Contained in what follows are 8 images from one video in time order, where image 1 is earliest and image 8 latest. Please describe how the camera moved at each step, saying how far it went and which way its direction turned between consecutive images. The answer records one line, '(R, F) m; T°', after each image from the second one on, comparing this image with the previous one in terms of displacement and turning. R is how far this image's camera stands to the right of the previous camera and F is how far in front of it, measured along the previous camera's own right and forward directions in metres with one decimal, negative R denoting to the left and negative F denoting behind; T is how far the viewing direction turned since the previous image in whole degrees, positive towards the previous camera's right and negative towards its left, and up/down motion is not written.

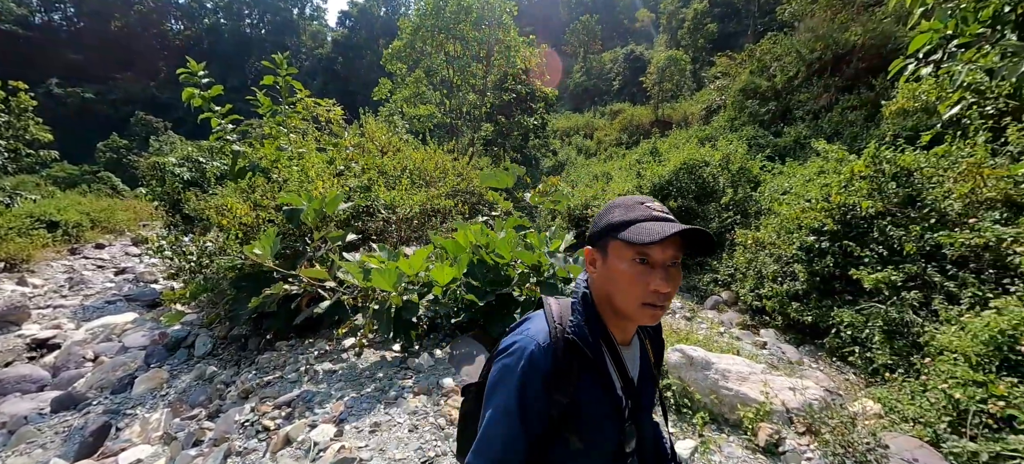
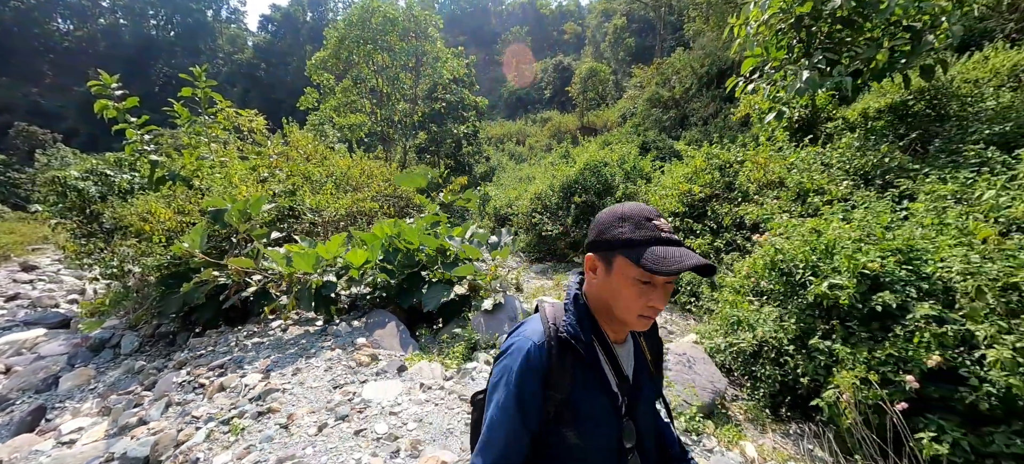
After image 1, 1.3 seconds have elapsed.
(+0.4, -0.7) m; +8°
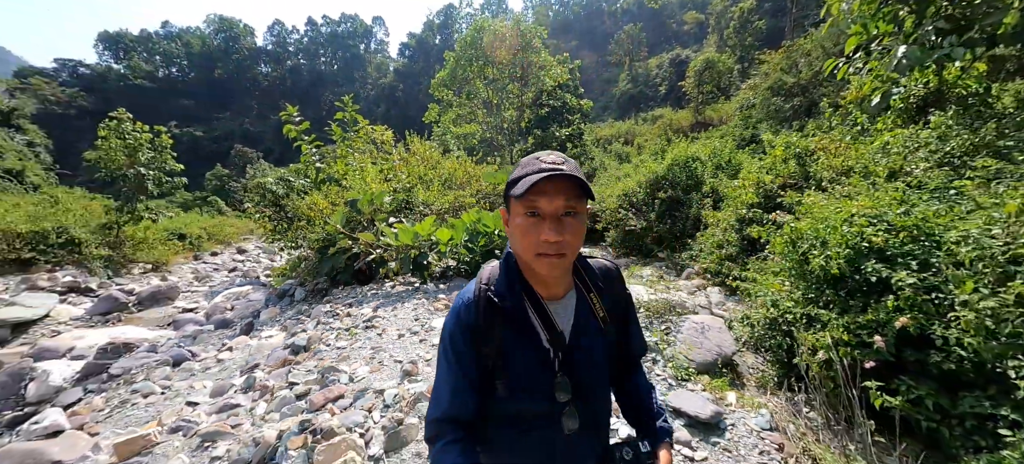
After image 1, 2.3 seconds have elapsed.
(+0.6, -0.6) m; -16°
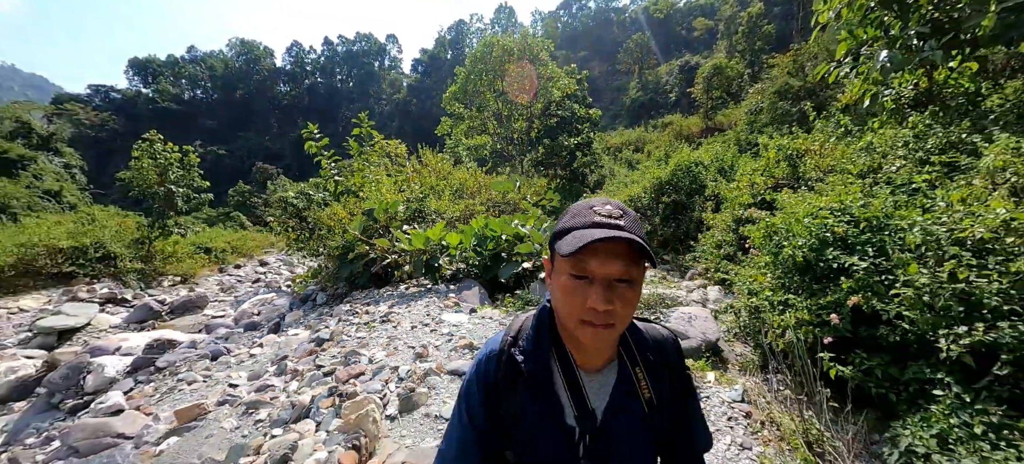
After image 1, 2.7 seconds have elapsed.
(+0.1, -0.3) m; -2°
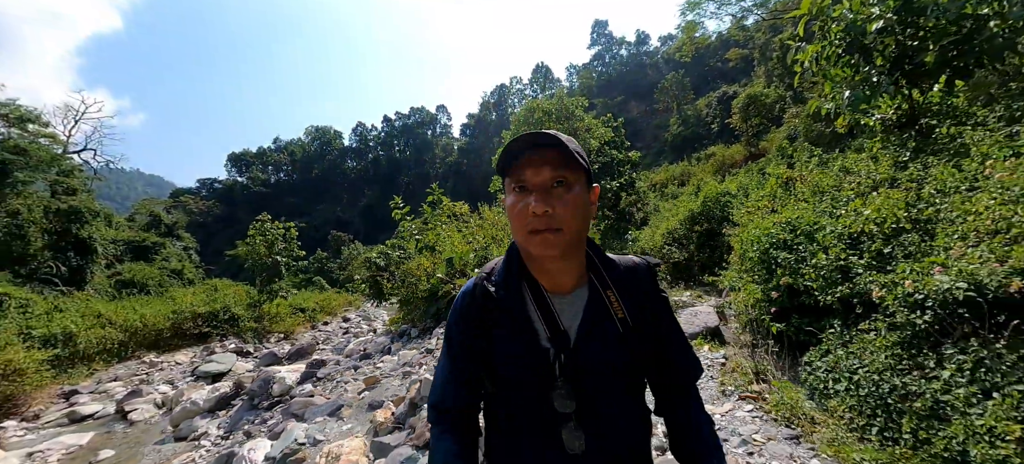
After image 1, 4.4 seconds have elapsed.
(+0.1, -1.3) m; -8°
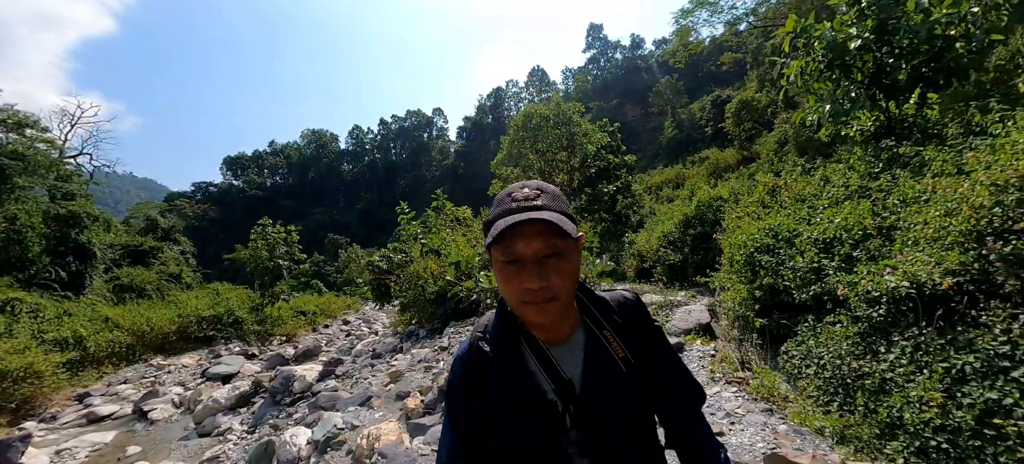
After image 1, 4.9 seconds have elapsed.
(-0.2, -0.4) m; +1°
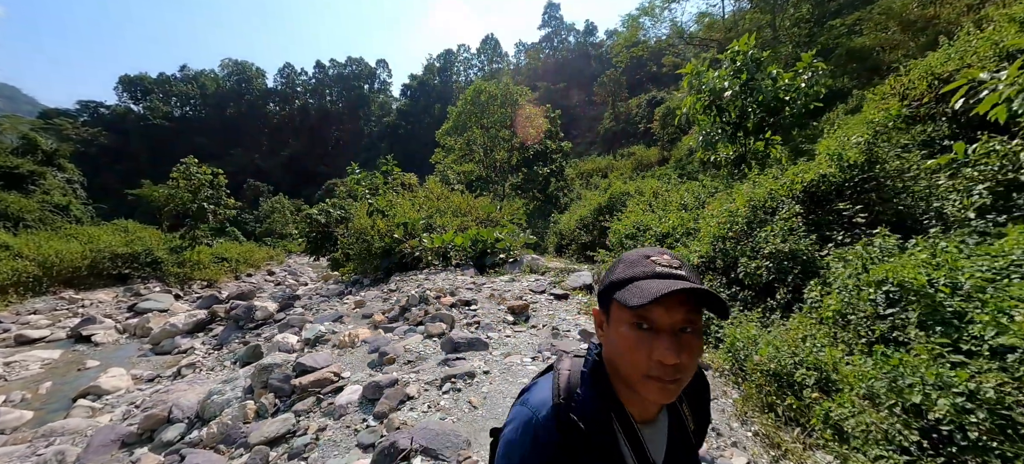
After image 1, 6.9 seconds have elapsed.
(-0.2, -1.4) m; +10°
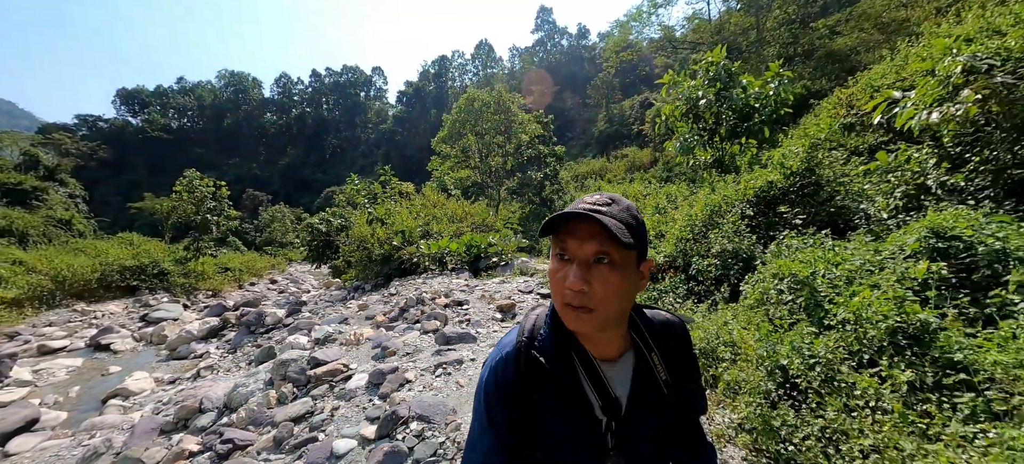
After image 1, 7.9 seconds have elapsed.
(+0.2, -0.5) m; 0°
